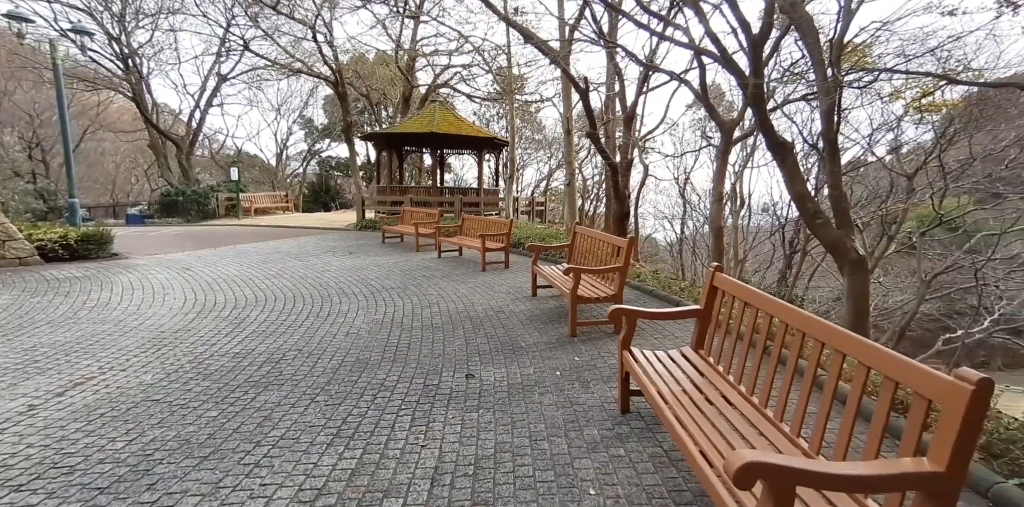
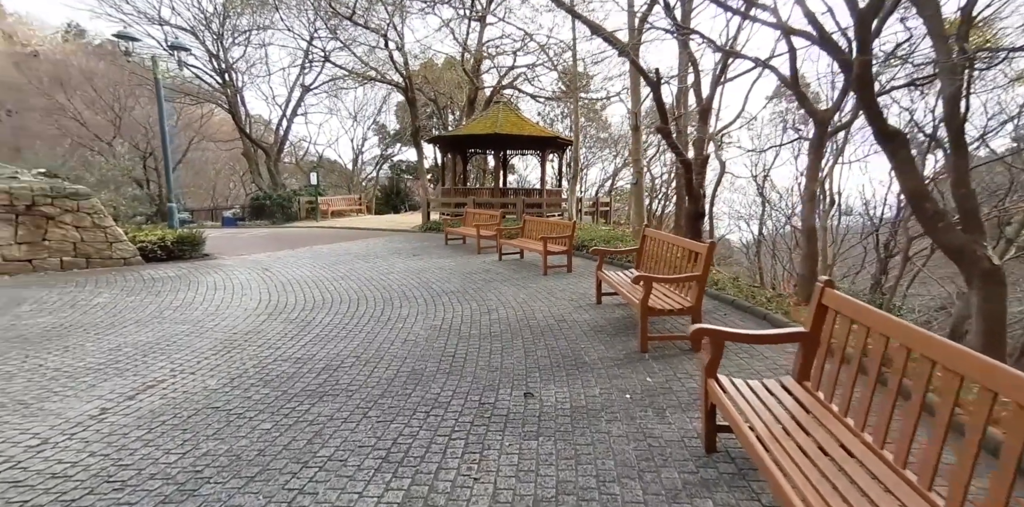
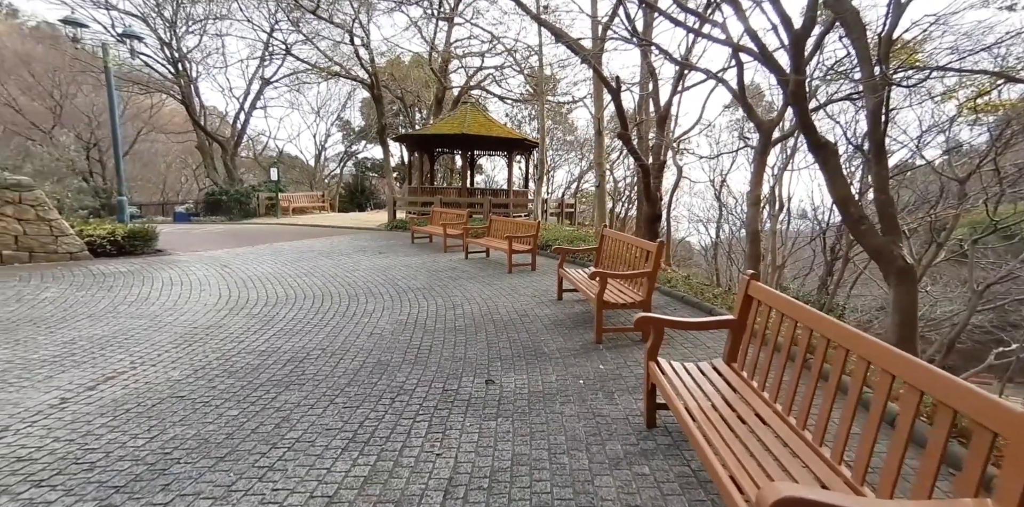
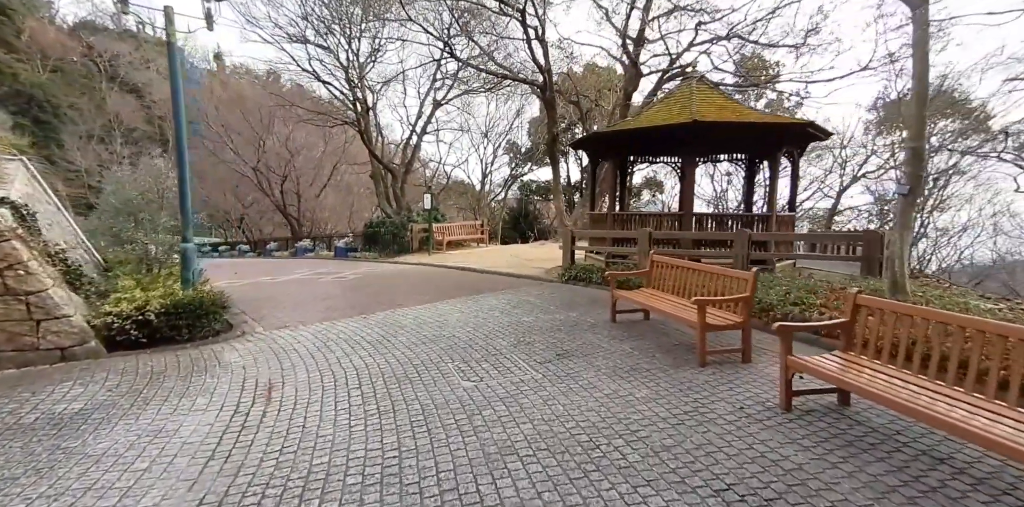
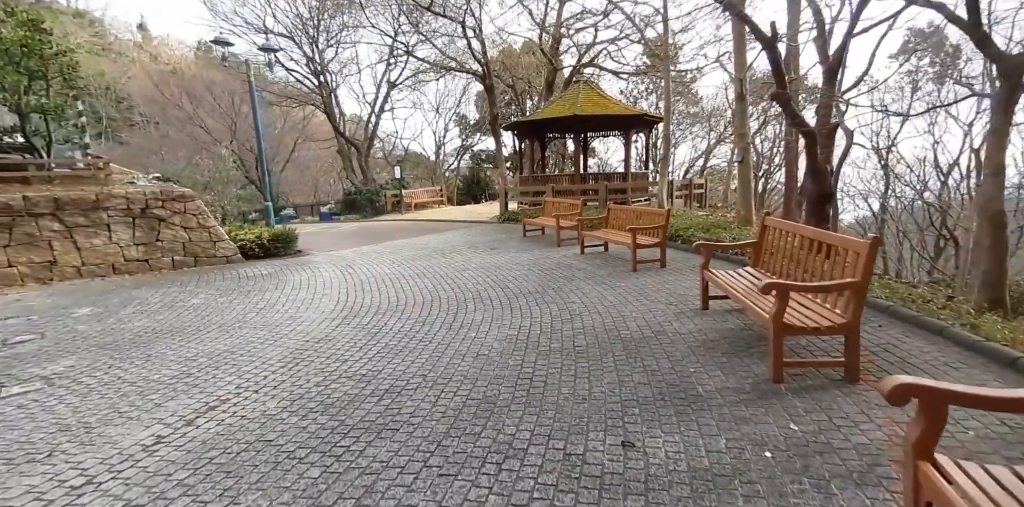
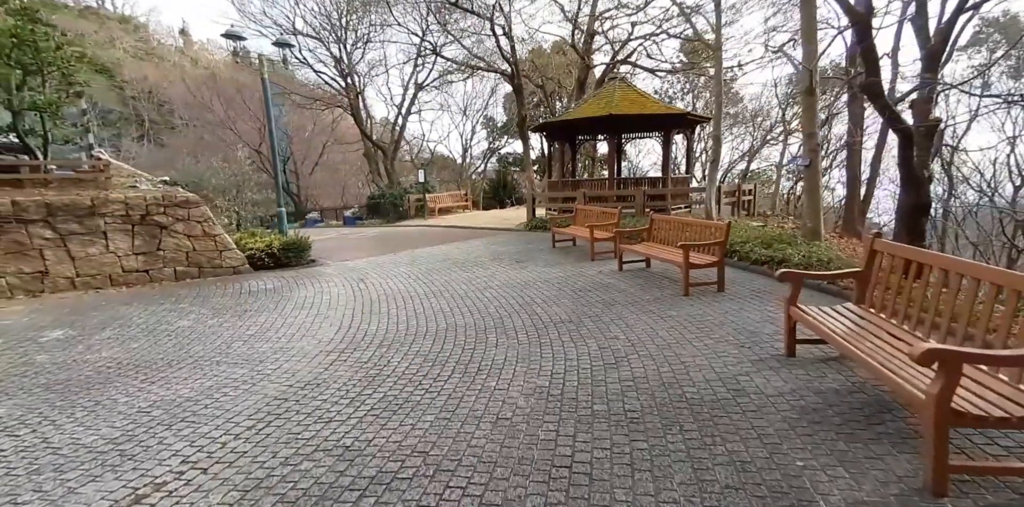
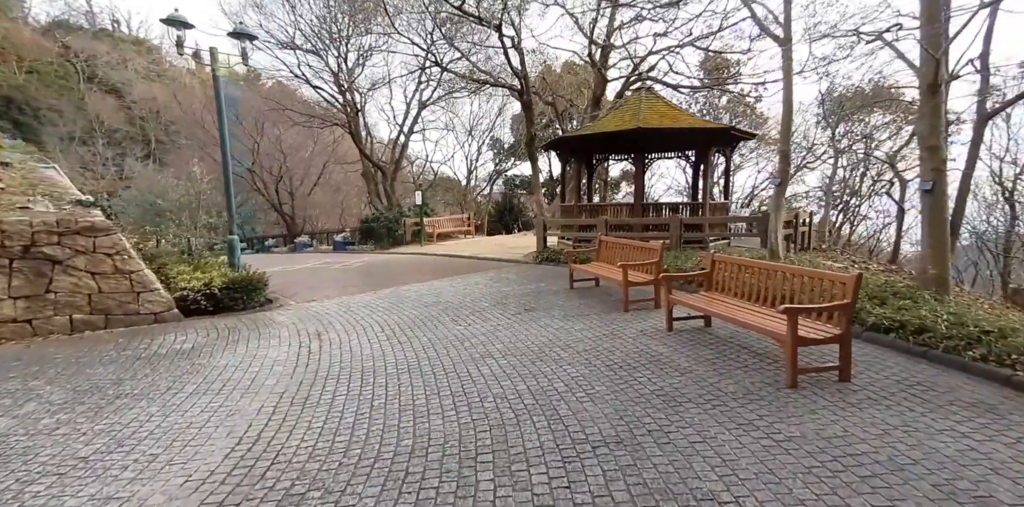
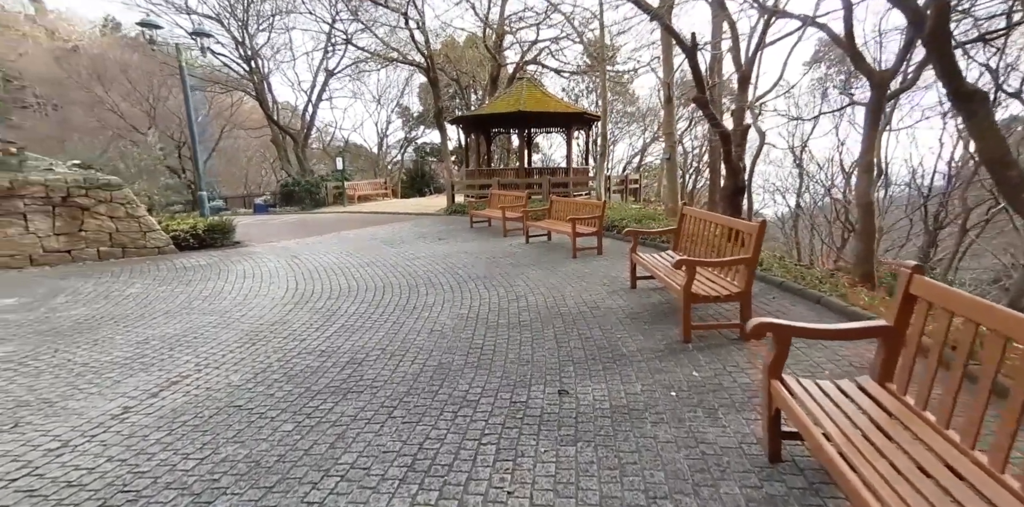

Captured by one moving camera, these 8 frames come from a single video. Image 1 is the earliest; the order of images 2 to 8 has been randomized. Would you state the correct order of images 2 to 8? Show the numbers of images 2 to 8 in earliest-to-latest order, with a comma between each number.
3, 2, 8, 5, 6, 7, 4
